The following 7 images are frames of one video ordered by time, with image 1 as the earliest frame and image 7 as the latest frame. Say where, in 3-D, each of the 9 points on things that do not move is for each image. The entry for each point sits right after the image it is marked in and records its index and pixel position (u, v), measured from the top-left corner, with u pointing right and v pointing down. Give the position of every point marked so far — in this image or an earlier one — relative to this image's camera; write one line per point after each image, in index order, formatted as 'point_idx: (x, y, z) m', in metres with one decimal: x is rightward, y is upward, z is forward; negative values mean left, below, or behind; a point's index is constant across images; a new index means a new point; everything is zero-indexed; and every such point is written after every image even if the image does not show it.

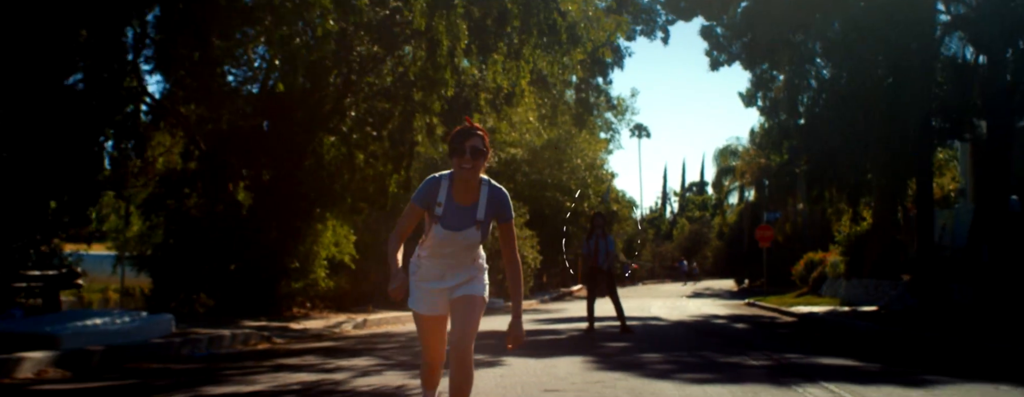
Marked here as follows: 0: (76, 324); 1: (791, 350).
0: (-5.0, -1.4, +8.3) m
1: (+3.8, -2.1, +10.6) m
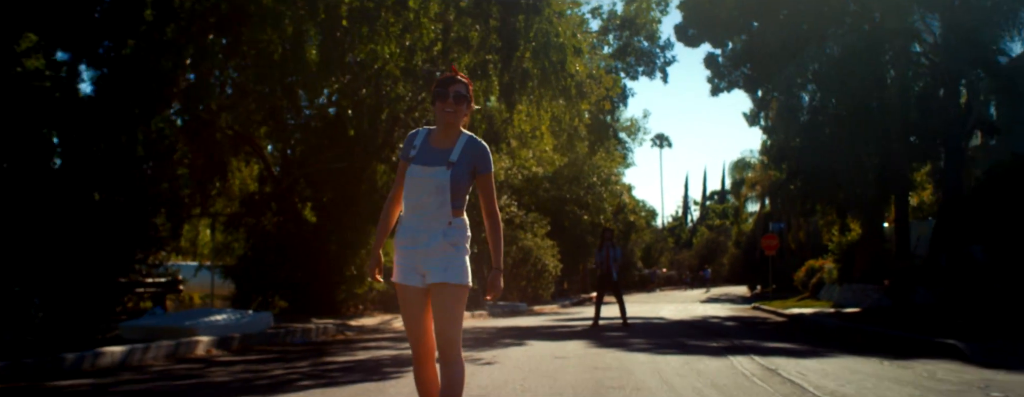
0: (-4.7, -1.8, +11.5) m
1: (+4.2, -2.4, +13.5) m
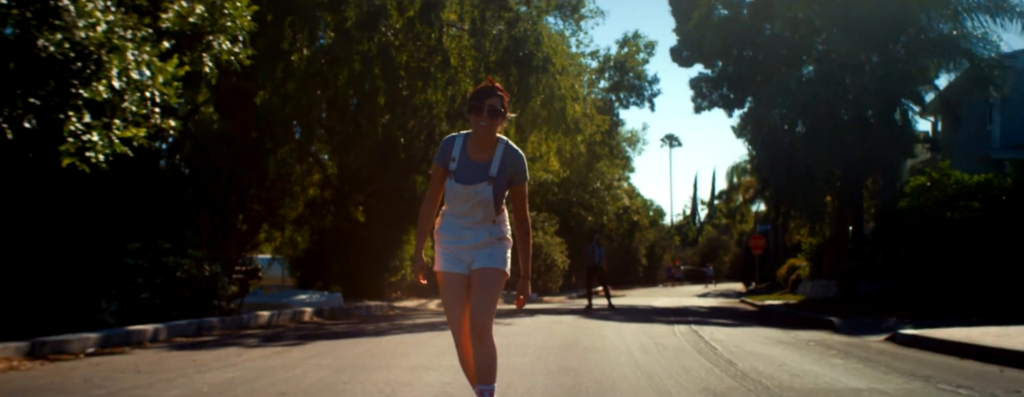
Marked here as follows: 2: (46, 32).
0: (-4.4, -2.0, +15.8) m
1: (+4.5, -2.7, +17.7) m
2: (-3.5, +1.4, +5.9) m
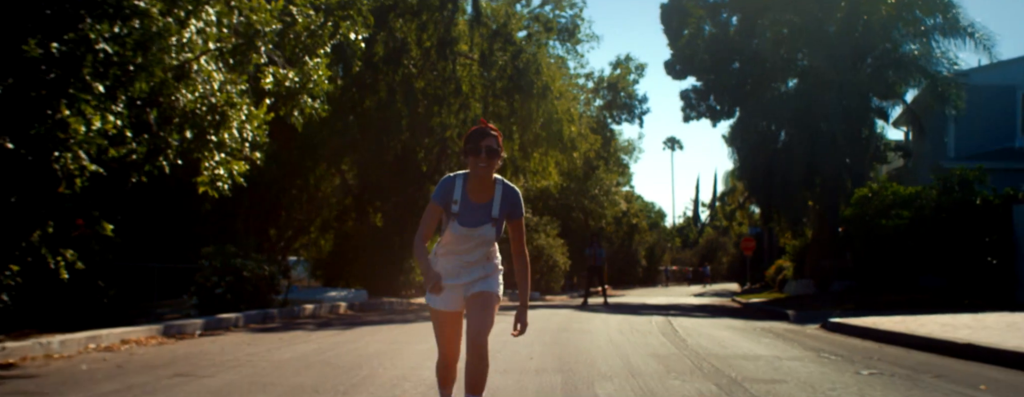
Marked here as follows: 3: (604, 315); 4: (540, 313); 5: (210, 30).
0: (-4.3, -2.3, +18.4) m
1: (+4.6, -3.0, +20.2) m
2: (-3.5, +1.2, +8.4) m
3: (+1.9, -2.4, +16.0) m
4: (+0.6, -2.5, +16.5) m
5: (-3.3, +1.9, +8.8) m
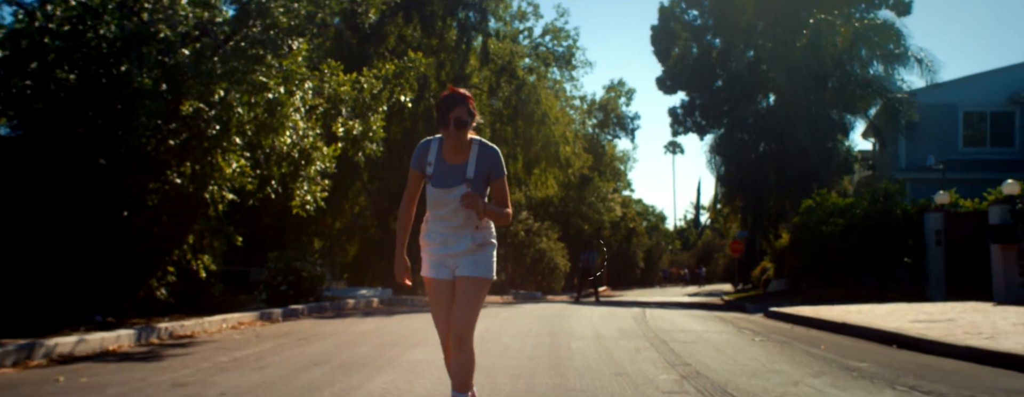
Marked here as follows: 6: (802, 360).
0: (-4.2, -2.6, +21.7) m
1: (+4.8, -3.3, +23.5) m
2: (-3.4, +0.9, +11.8) m
3: (+2.0, -2.7, +19.4) m
4: (+0.7, -2.8, +19.9) m
5: (-3.2, +1.6, +12.1) m
6: (+3.1, -1.7, +8.2) m
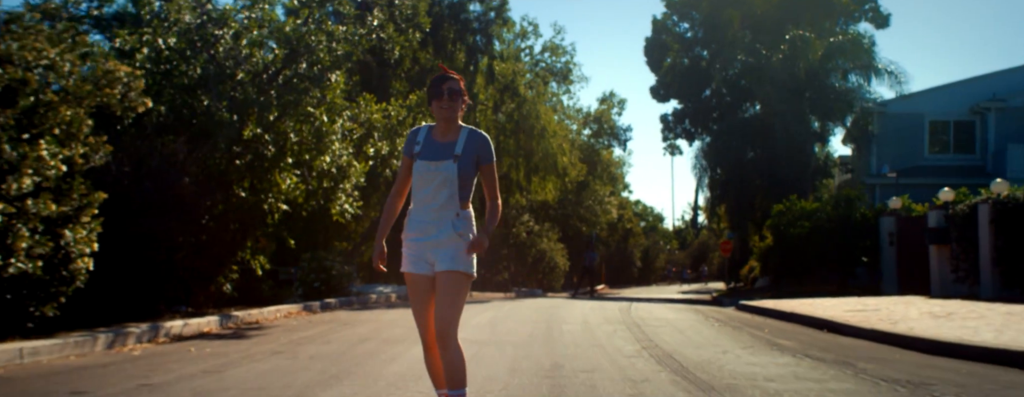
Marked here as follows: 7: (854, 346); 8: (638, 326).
0: (-4.1, -2.8, +24.1) m
1: (+4.8, -3.5, +25.9) m
2: (-3.4, +0.7, +14.2) m
3: (+2.1, -2.9, +21.8) m
4: (+0.8, -3.0, +22.3) m
5: (-3.2, +1.4, +14.5) m
6: (+3.1, -1.9, +10.6) m
7: (+4.1, -1.8, +9.3) m
8: (+1.9, -2.0, +11.9) m
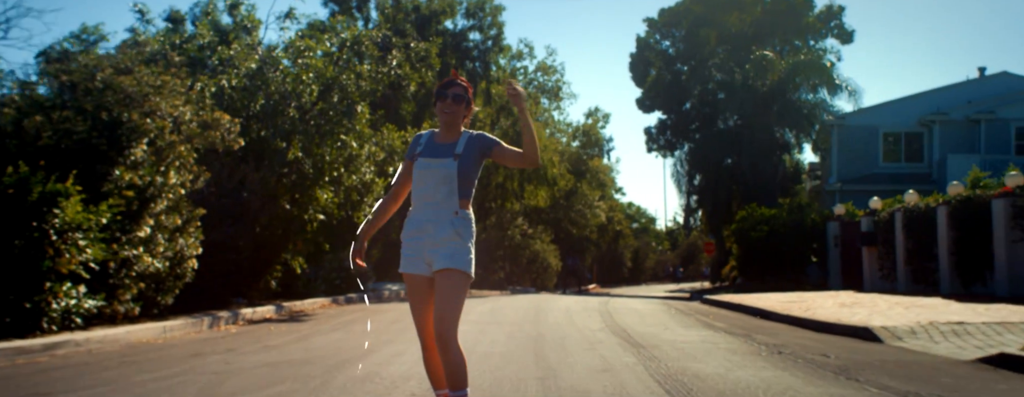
0: (-4.3, -3.1, +27.1) m
1: (+4.7, -3.7, +28.9) m
2: (-3.5, +0.4, +17.2) m
3: (+2.0, -3.2, +24.8) m
4: (+0.7, -3.2, +25.3) m
5: (-3.3, +1.2, +17.5) m
6: (+3.1, -2.2, +13.6) m
7: (+4.1, -2.0, +12.3) m
8: (+1.9, -2.2, +14.9) m
